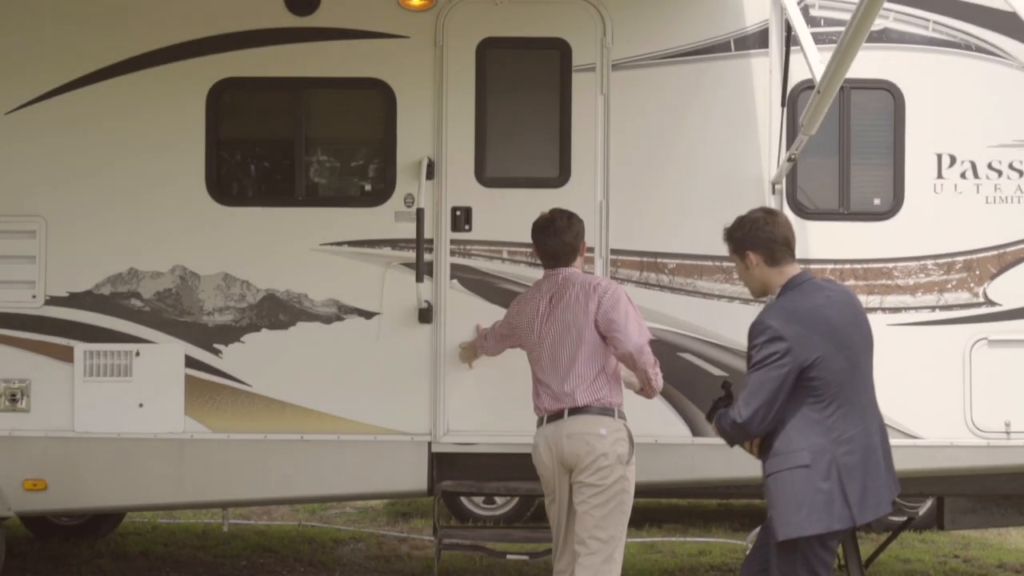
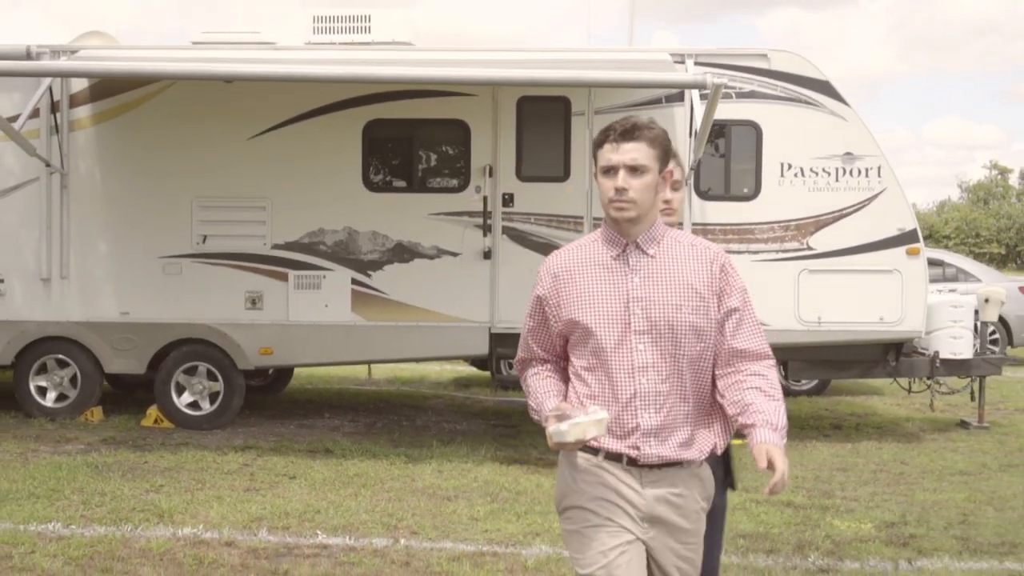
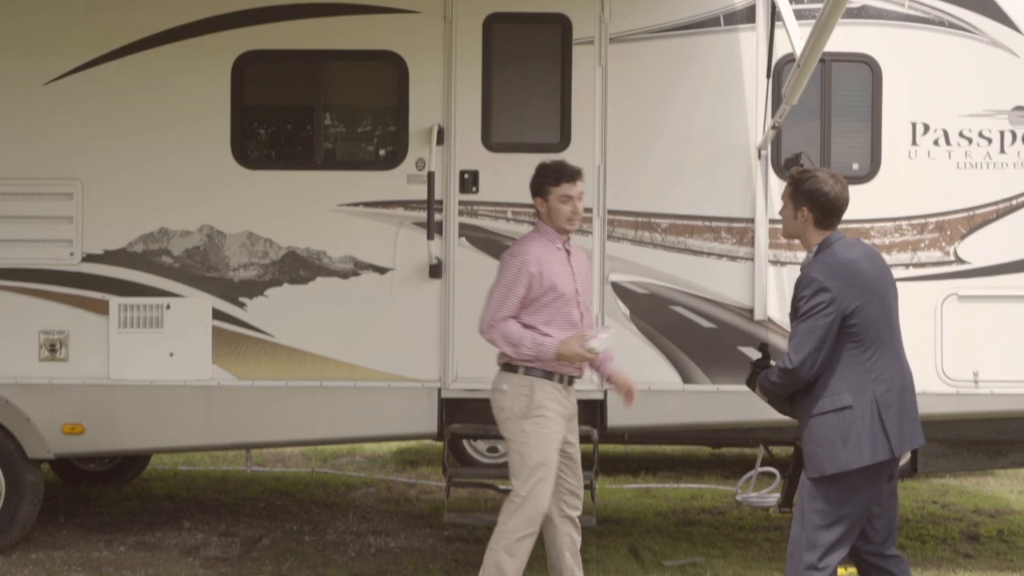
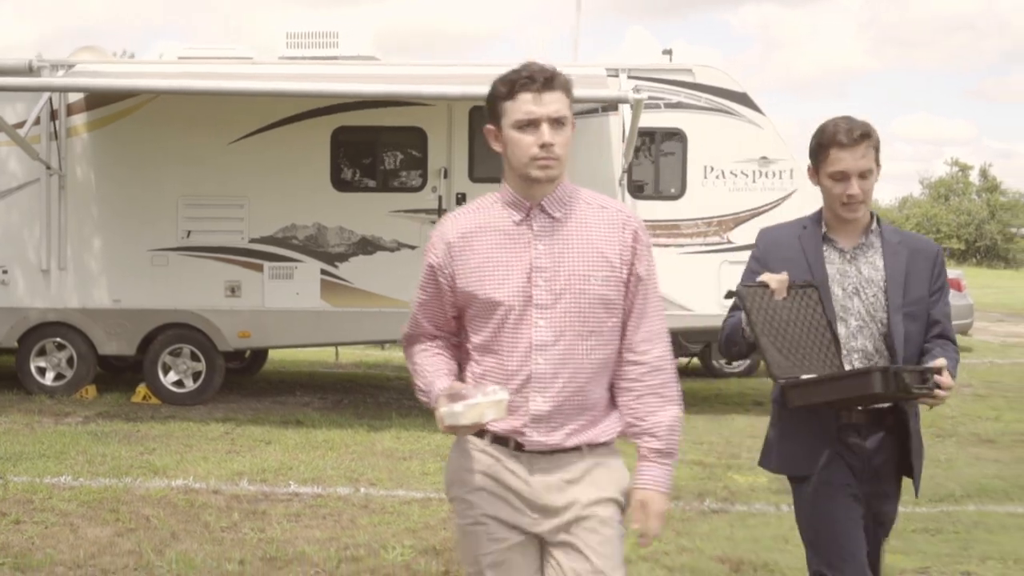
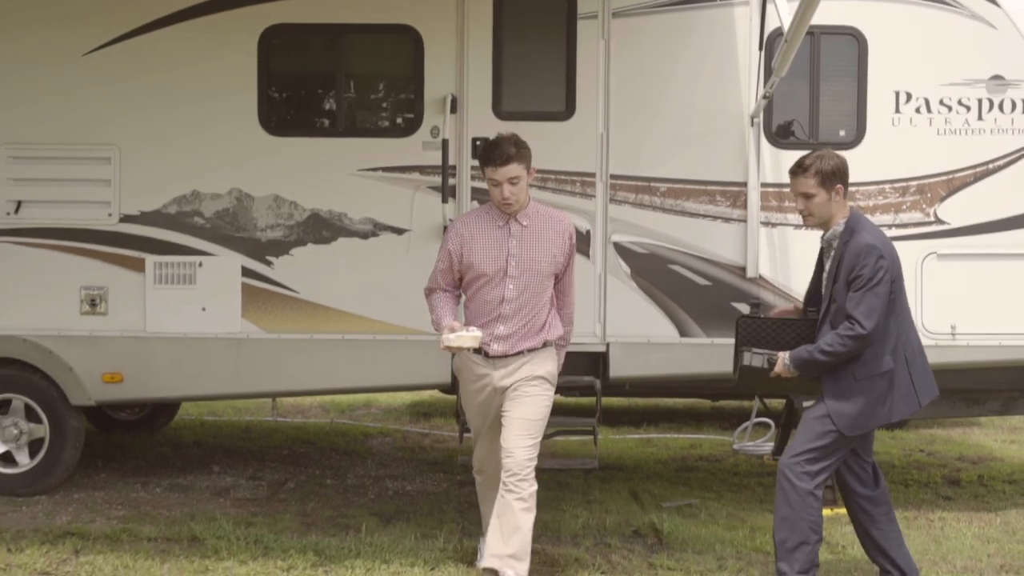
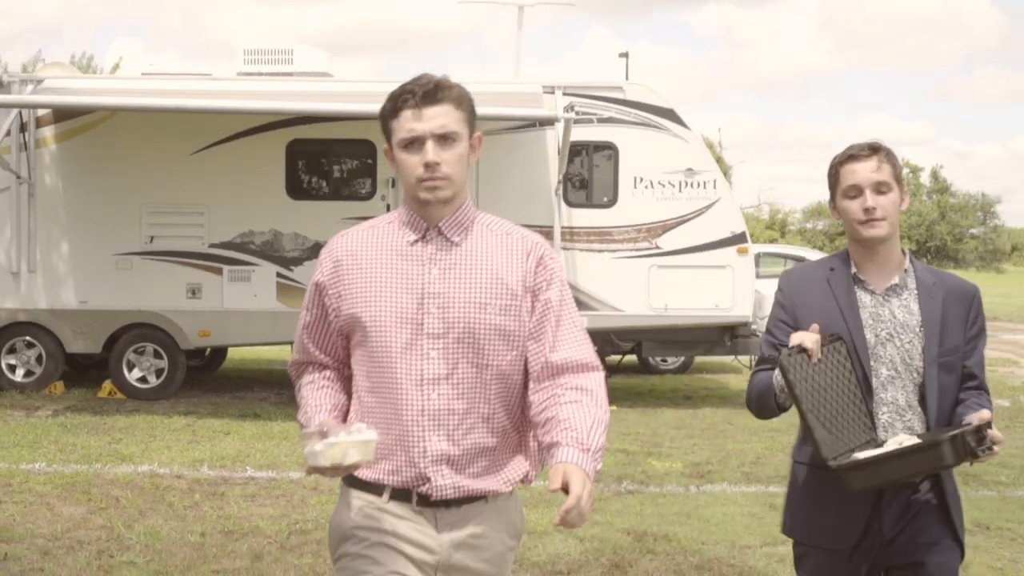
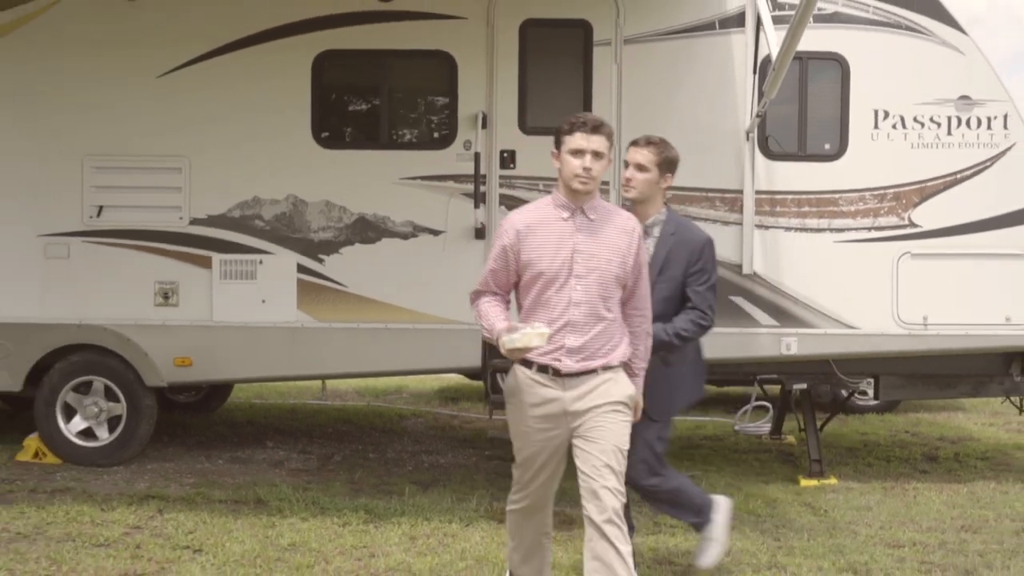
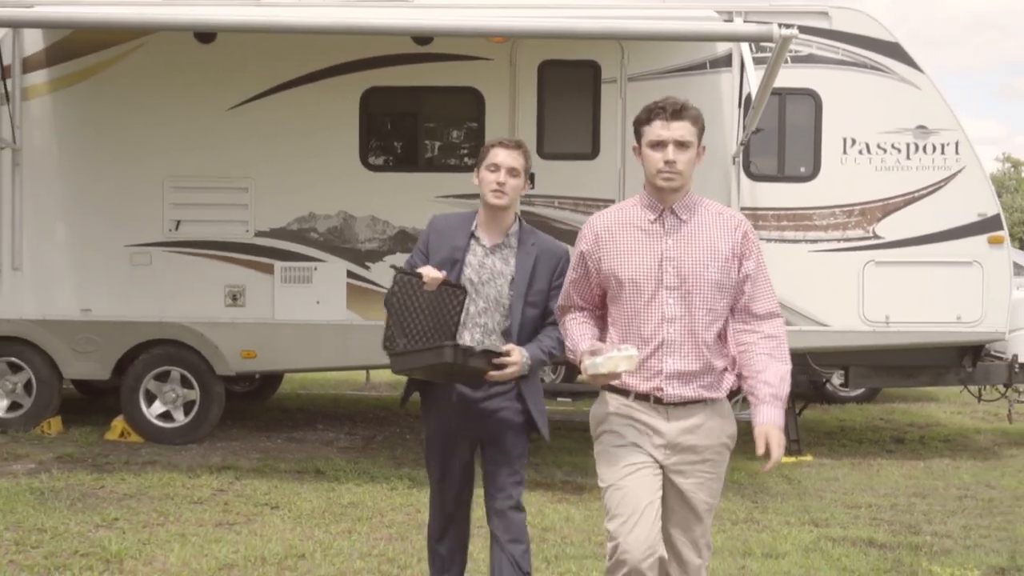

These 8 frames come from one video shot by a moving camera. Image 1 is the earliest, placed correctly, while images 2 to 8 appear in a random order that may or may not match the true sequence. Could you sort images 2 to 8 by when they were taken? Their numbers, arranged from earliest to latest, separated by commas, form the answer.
3, 5, 7, 8, 2, 4, 6
